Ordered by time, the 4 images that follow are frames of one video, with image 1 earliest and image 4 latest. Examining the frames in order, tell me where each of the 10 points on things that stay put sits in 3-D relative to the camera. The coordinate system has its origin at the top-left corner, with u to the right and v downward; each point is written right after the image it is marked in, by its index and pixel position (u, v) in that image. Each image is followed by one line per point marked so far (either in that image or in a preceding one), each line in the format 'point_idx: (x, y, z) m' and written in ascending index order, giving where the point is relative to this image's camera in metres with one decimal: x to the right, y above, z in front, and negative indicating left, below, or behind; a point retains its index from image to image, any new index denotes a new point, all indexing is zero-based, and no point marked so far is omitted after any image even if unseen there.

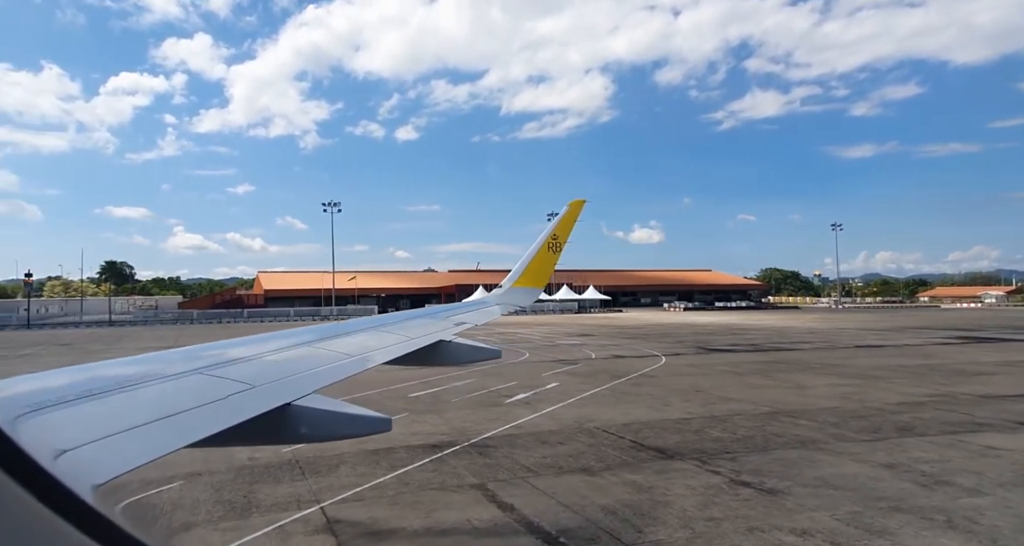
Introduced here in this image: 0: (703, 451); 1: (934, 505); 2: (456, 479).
0: (+2.6, -2.5, +7.9) m
1: (+3.9, -2.2, +5.2) m
2: (-0.7, -2.3, +6.4) m
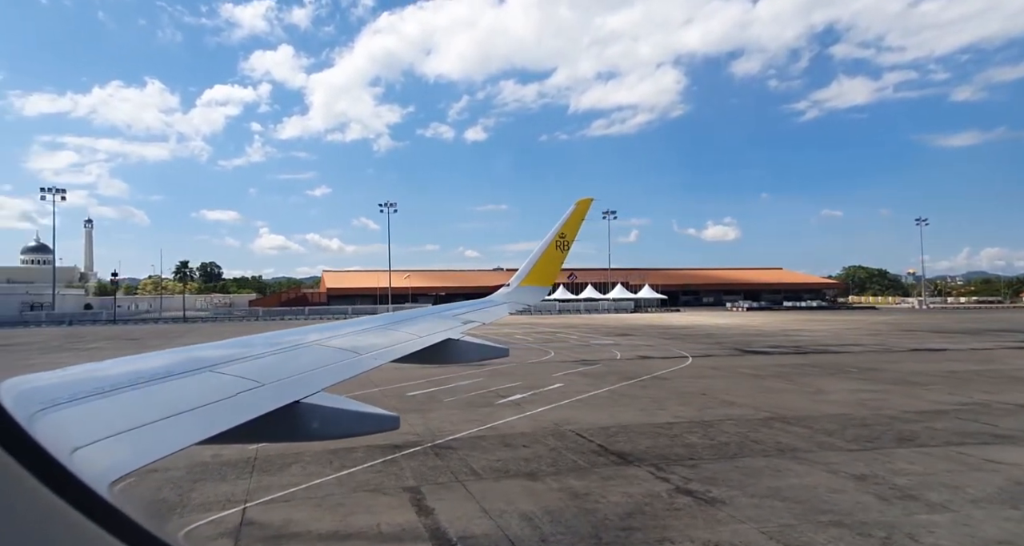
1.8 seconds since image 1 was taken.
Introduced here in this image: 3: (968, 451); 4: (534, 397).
0: (+2.1, -2.5, +7.5) m
1: (+3.2, -2.2, +4.9) m
2: (-1.3, -2.3, +6.2) m
3: (+7.7, -3.0, +9.5) m
4: (+0.9, -3.6, +16.3) m
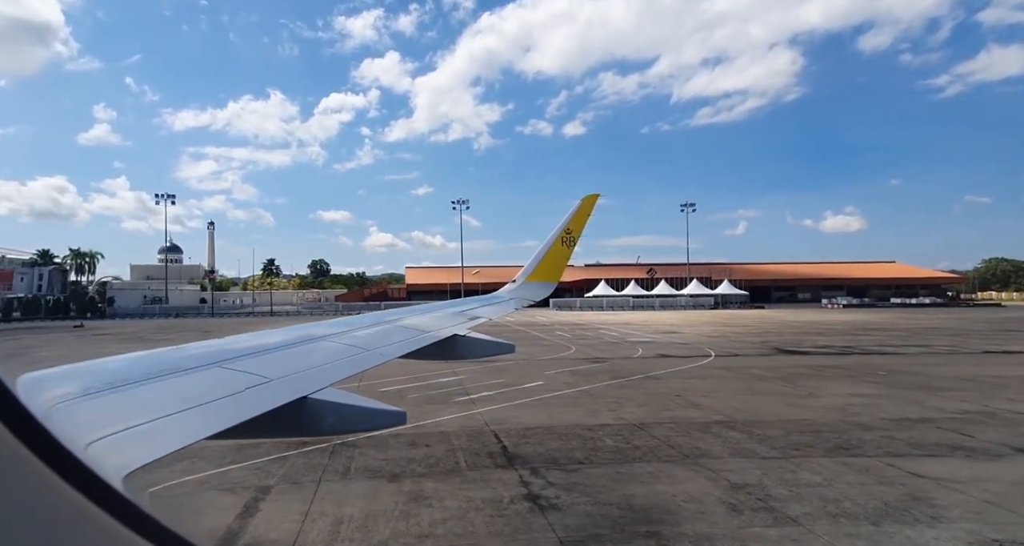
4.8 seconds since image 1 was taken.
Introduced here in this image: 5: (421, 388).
0: (+0.6, -2.5, +7.4) m
1: (+1.6, -2.2, +4.7) m
2: (-2.9, -2.3, +6.3) m
3: (+6.4, -3.1, +9.2) m
4: (-0.2, -3.5, +16.2) m
5: (-3.0, -3.7, +18.3) m
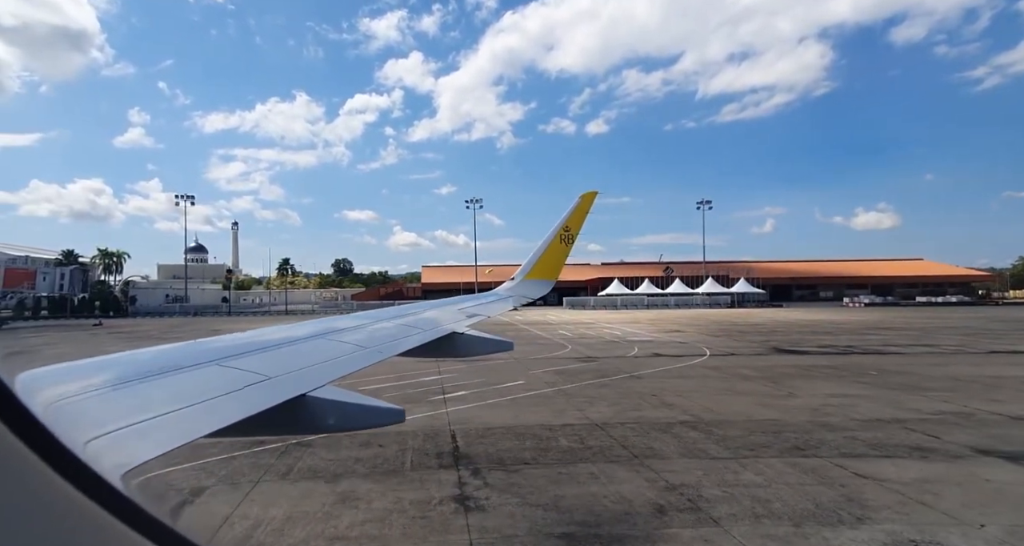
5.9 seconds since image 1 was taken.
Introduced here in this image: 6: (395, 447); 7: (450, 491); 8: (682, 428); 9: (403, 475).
0: (-0.1, -2.5, +7.5) m
1: (+0.9, -2.2, +4.8) m
2: (-3.6, -2.3, +6.3) m
3: (+5.6, -3.1, +9.3) m
4: (-0.9, -3.5, +16.3) m
5: (-3.7, -3.7, +18.4) m
6: (-1.7, -2.6, +8.3) m
7: (-0.6, -2.3, +5.9) m
8: (+3.4, -3.1, +11.3) m
9: (-1.2, -2.4, +6.6) m
